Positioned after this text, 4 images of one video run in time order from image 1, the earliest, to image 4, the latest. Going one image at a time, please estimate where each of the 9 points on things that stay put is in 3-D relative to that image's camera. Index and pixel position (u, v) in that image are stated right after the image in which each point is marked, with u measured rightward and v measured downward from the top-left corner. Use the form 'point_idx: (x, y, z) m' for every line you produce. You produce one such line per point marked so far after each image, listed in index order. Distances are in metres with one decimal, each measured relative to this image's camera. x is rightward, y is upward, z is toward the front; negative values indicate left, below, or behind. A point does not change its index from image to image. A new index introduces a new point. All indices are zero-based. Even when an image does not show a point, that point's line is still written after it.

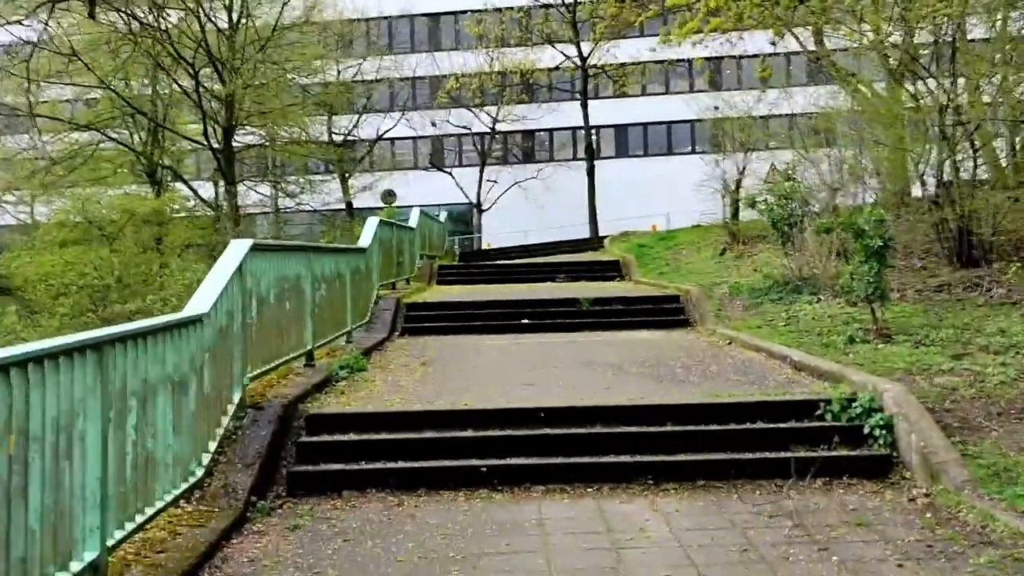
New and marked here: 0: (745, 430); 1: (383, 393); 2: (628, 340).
0: (+1.4, -0.8, +5.9) m
1: (-0.9, -0.7, +7.2) m
2: (+1.2, -0.6, +10.7) m
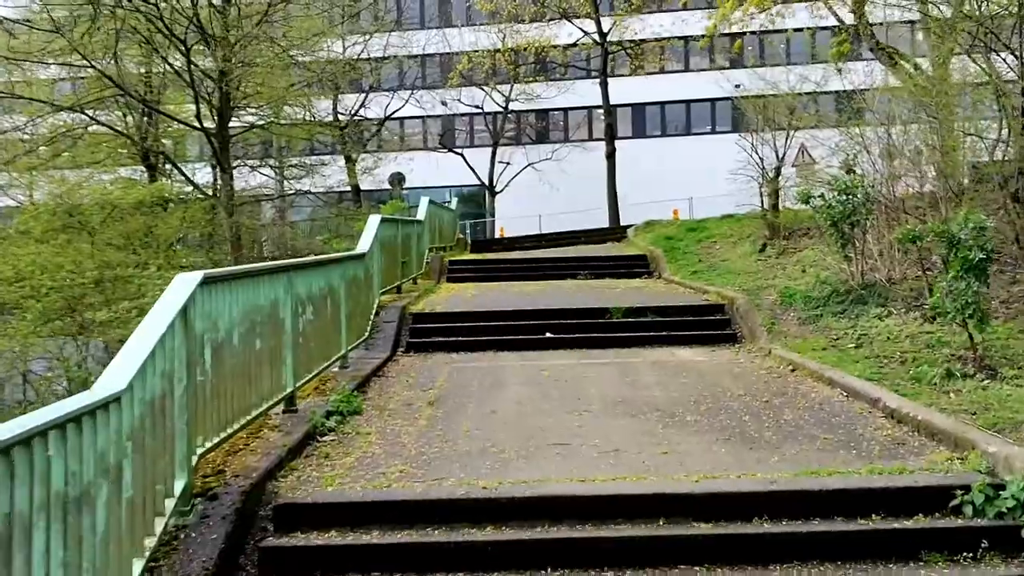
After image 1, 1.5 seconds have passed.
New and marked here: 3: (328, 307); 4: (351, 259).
0: (+1.5, -1.1, +4.4) m
1: (-0.7, -0.9, +5.7) m
2: (+1.4, -0.7, +9.2) m
3: (-1.5, -0.2, +8.0) m
4: (-1.5, +0.3, +9.1) m
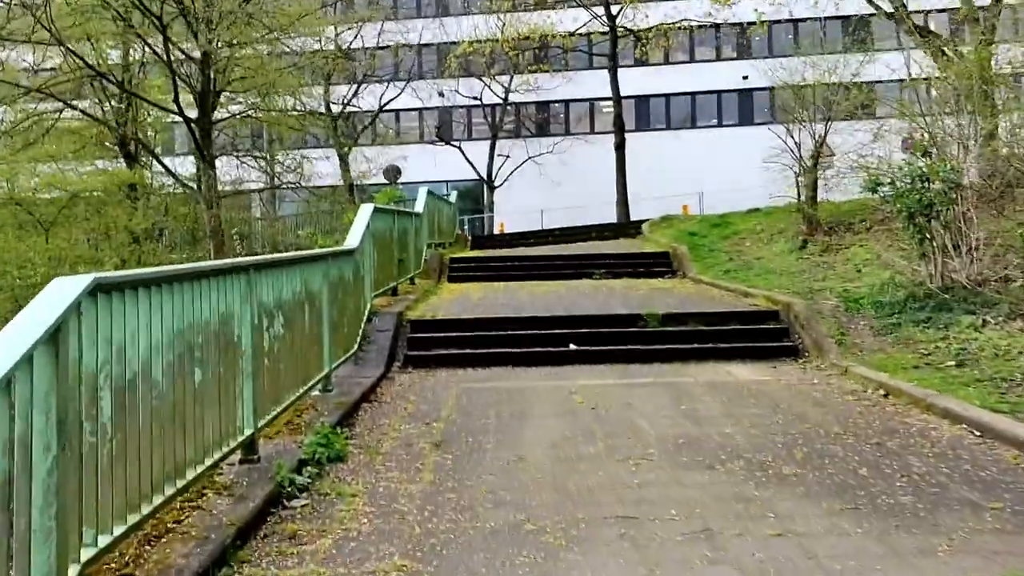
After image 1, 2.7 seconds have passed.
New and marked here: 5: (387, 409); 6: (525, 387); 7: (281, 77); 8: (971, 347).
0: (+1.7, -1.1, +2.7) m
1: (-0.6, -1.0, +4.0) m
2: (+1.6, -0.7, +7.5) m
3: (-1.3, -0.2, +6.3) m
4: (-1.3, +0.2, +7.4) m
5: (-0.8, -0.8, +6.9) m
6: (+0.1, -0.7, +7.7) m
7: (-4.3, +4.0, +18.9) m
8: (+3.4, -0.4, +7.6) m
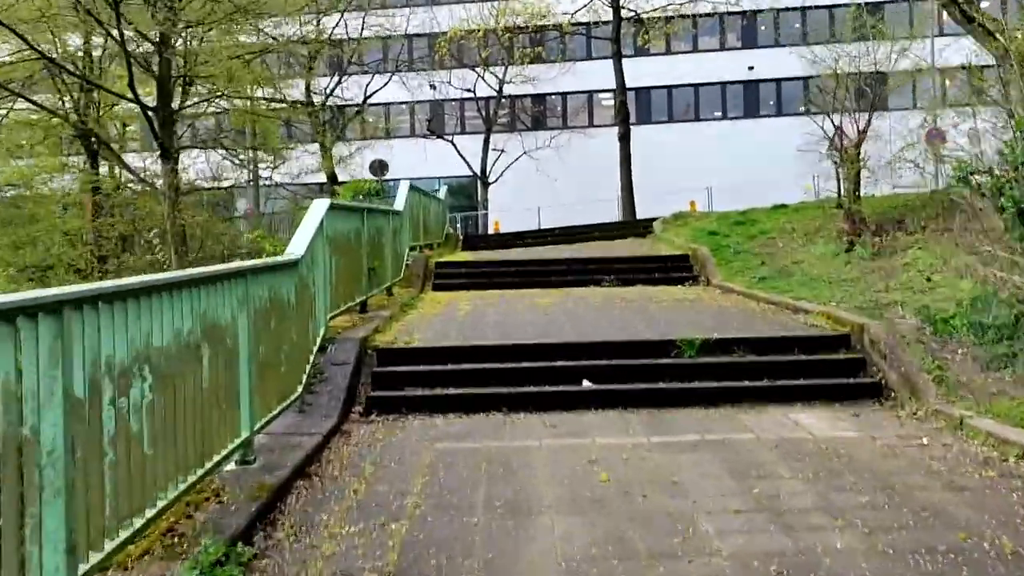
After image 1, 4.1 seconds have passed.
0: (+1.7, -1.2, +0.7) m
1: (-0.6, -1.1, +1.9) m
2: (+1.6, -0.8, +5.4) m
3: (-1.3, -0.3, +4.3) m
4: (-1.3, +0.1, +5.4) m
5: (-0.9, -1.0, +4.8) m
6: (+0.1, -0.9, +5.6) m
7: (-4.4, +3.8, +16.8) m
8: (+3.4, -0.6, +5.5) m
